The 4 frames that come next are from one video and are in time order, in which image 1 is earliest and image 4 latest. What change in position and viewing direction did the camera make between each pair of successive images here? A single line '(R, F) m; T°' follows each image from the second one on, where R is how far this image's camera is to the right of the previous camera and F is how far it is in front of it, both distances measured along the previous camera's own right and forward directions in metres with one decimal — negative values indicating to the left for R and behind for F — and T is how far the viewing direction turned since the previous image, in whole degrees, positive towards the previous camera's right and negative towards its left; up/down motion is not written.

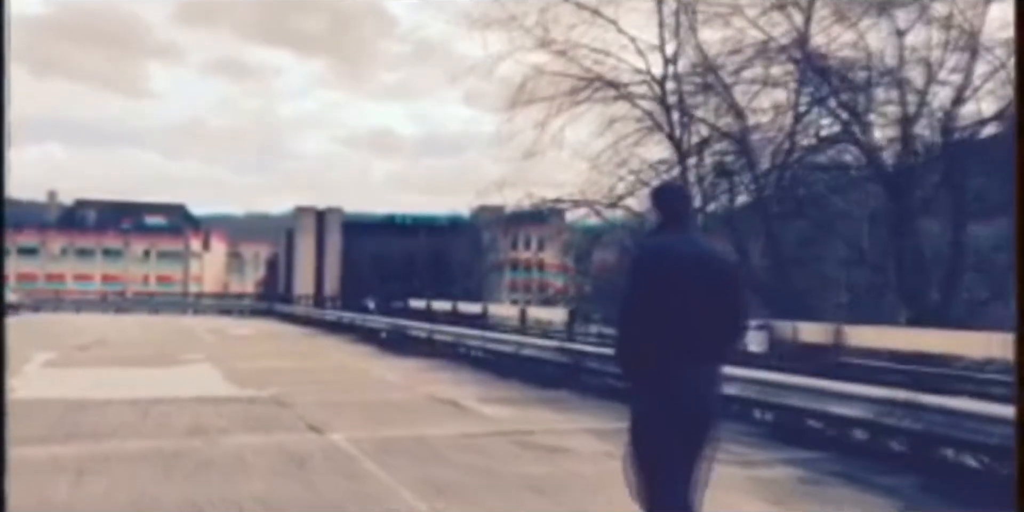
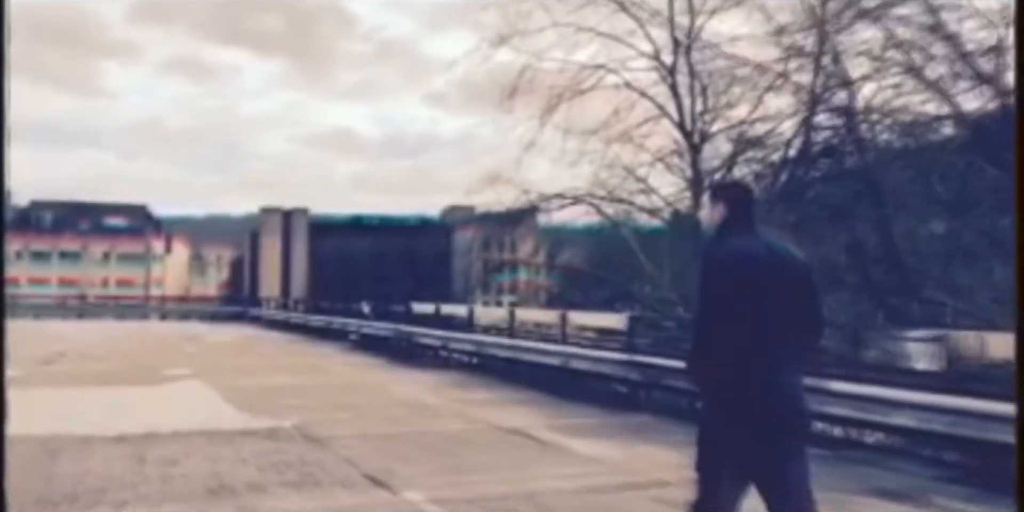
(-0.3, +0.7) m; +2°
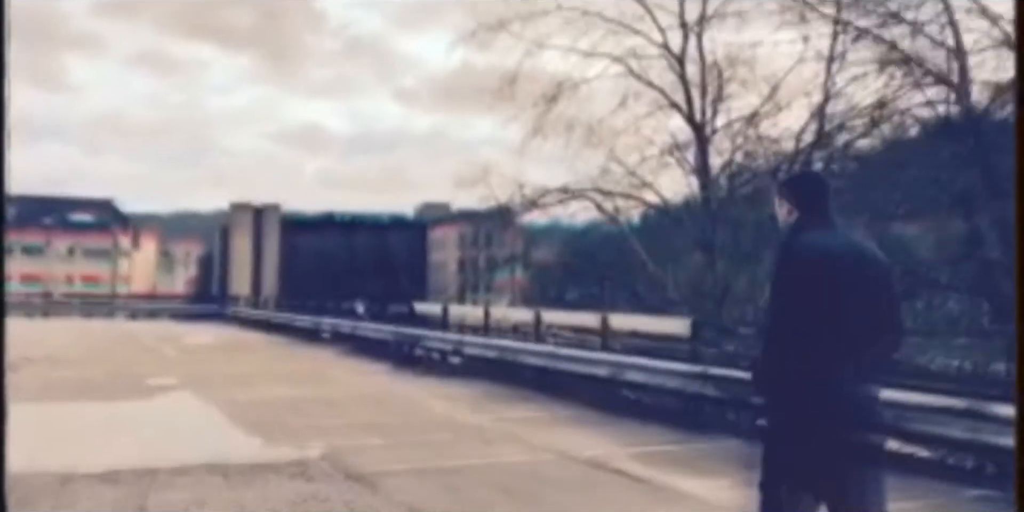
(-0.2, +0.5) m; +2°
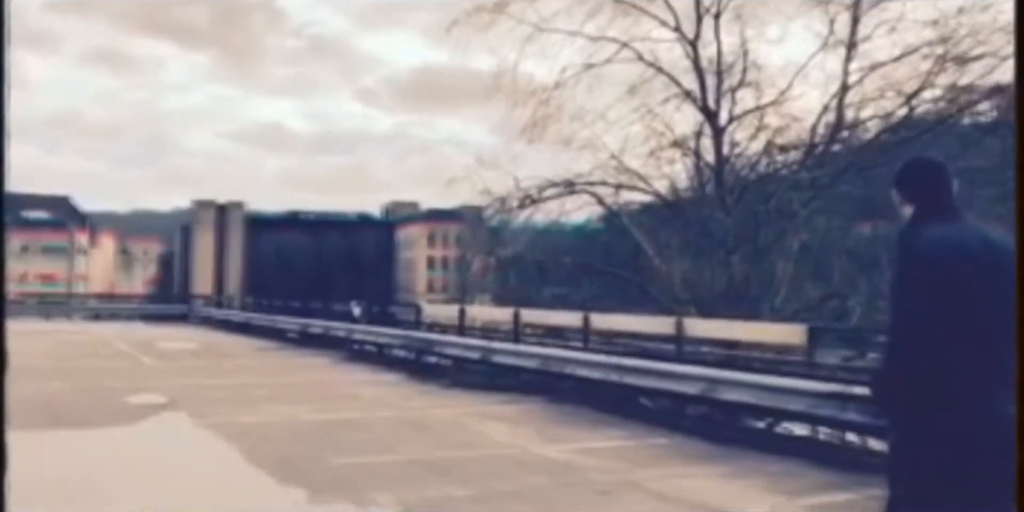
(-0.3, +0.6) m; +2°
